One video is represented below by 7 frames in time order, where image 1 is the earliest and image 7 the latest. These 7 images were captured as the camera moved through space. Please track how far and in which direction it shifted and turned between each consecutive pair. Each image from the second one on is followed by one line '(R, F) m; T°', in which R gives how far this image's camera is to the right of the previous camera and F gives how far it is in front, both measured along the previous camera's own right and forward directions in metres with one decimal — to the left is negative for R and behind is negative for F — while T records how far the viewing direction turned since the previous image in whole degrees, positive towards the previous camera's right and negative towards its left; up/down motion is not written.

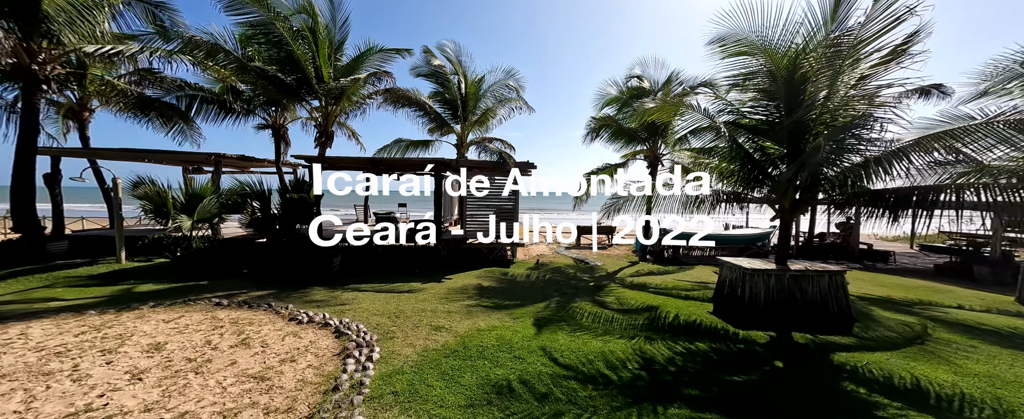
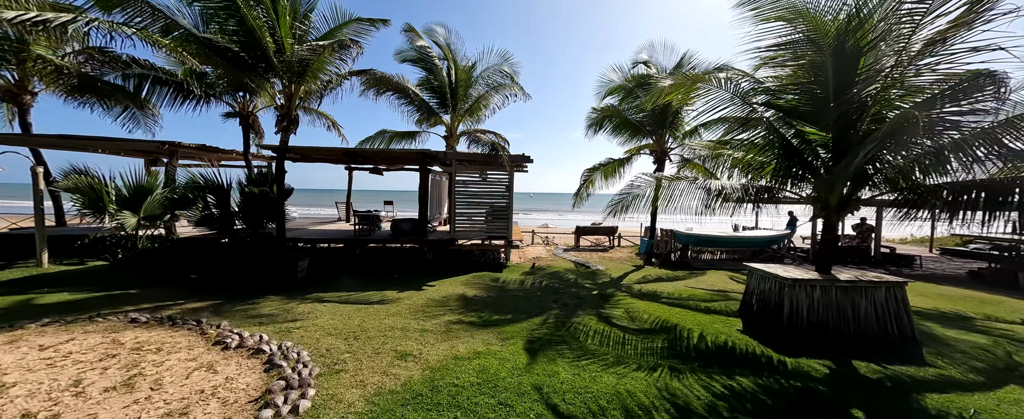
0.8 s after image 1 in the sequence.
(+0.1, +0.9) m; +1°
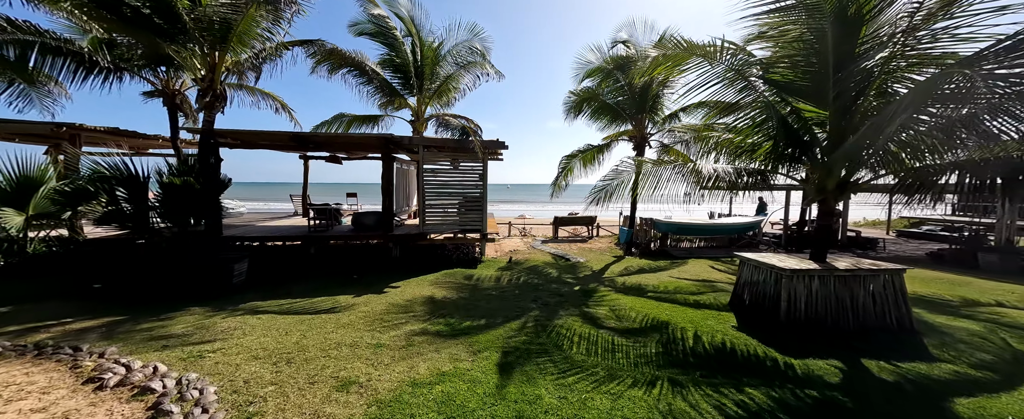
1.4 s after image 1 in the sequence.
(+0.1, +0.6) m; +4°
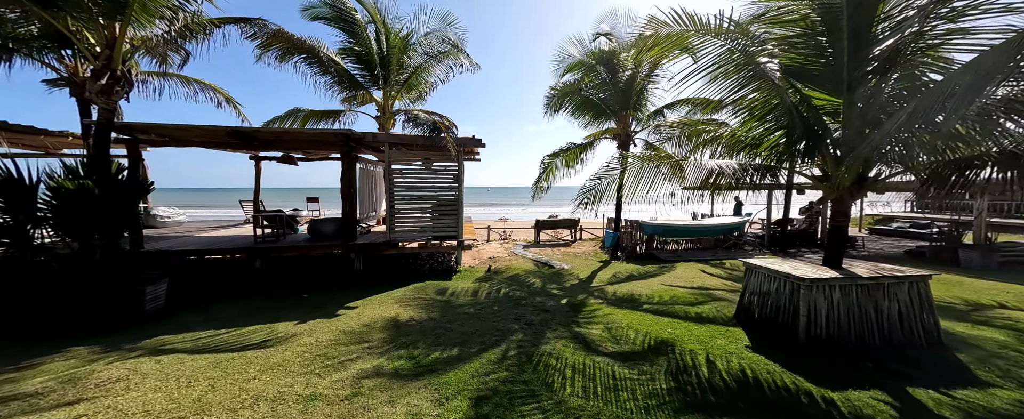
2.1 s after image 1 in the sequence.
(0.0, +0.7) m; +4°
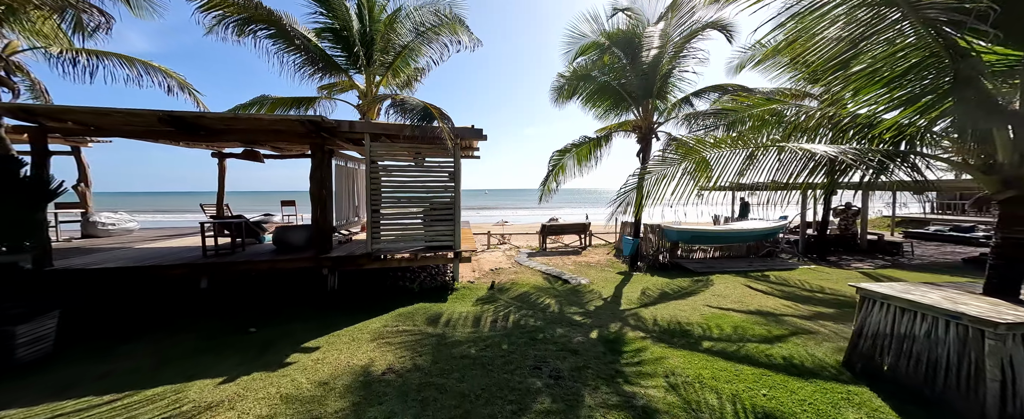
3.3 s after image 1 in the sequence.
(-0.2, +1.2) m; +1°
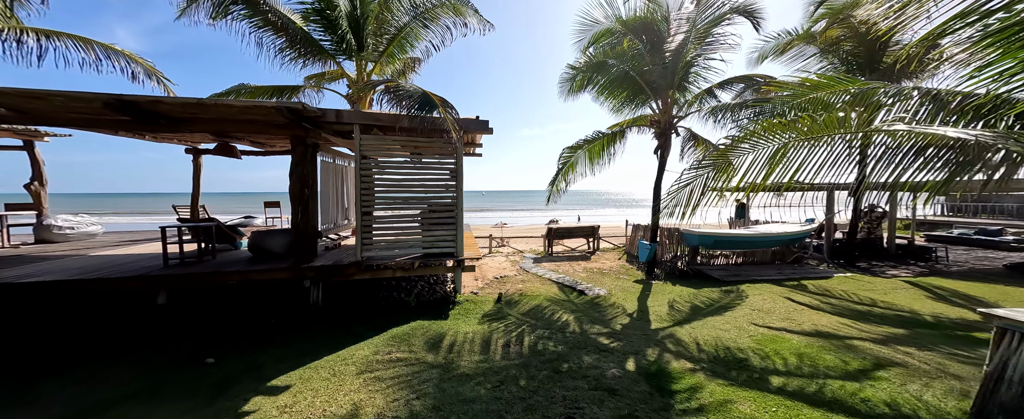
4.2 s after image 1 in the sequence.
(-0.2, +0.7) m; +1°
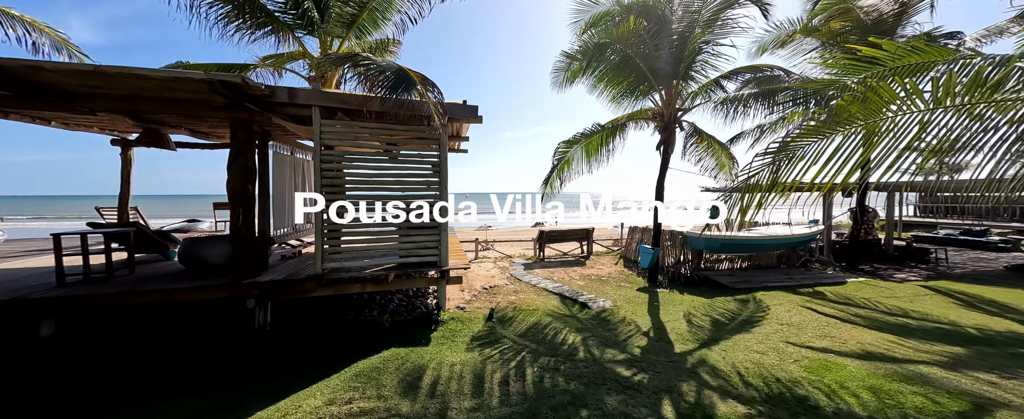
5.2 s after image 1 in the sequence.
(-0.2, +0.8) m; +3°
